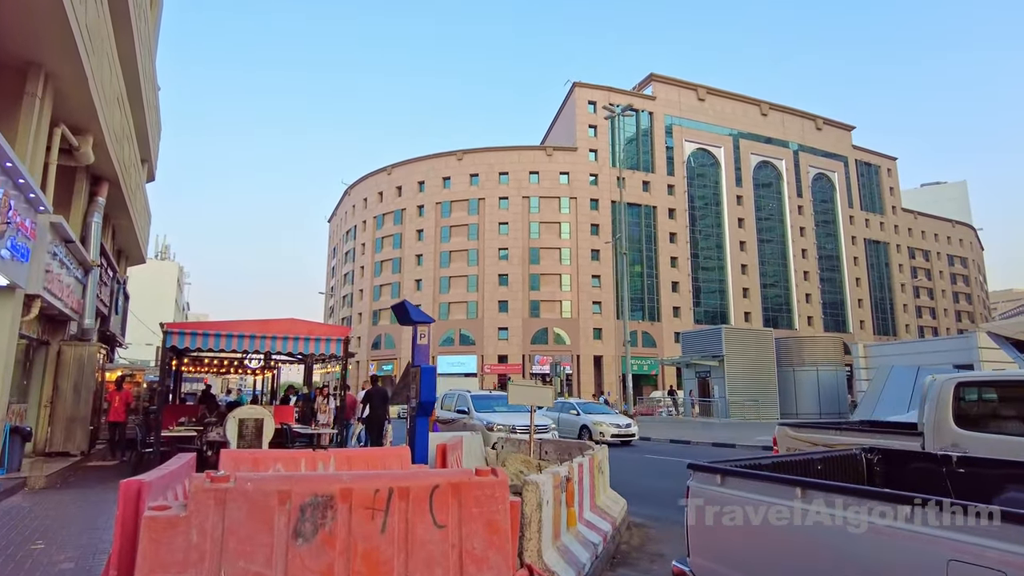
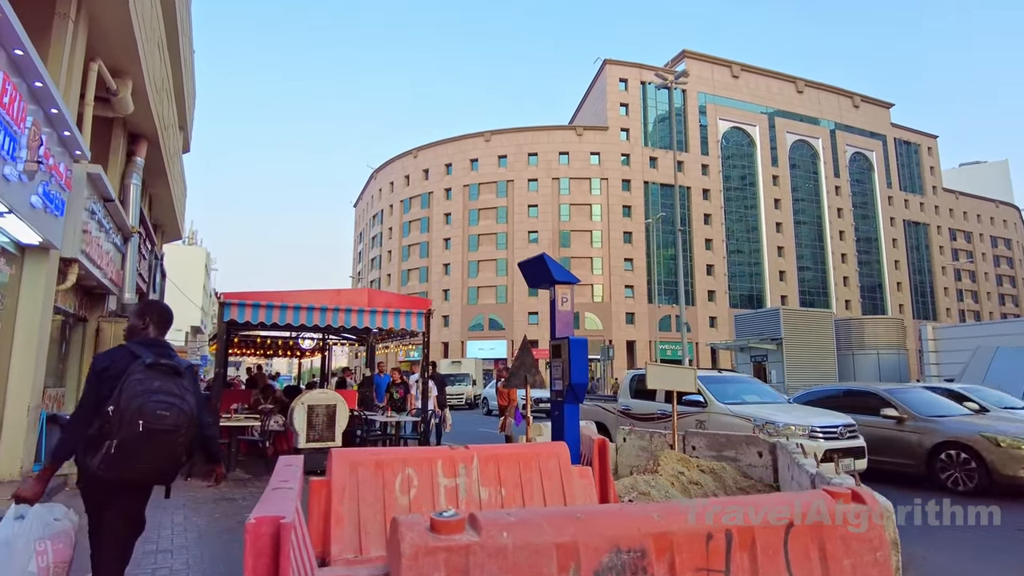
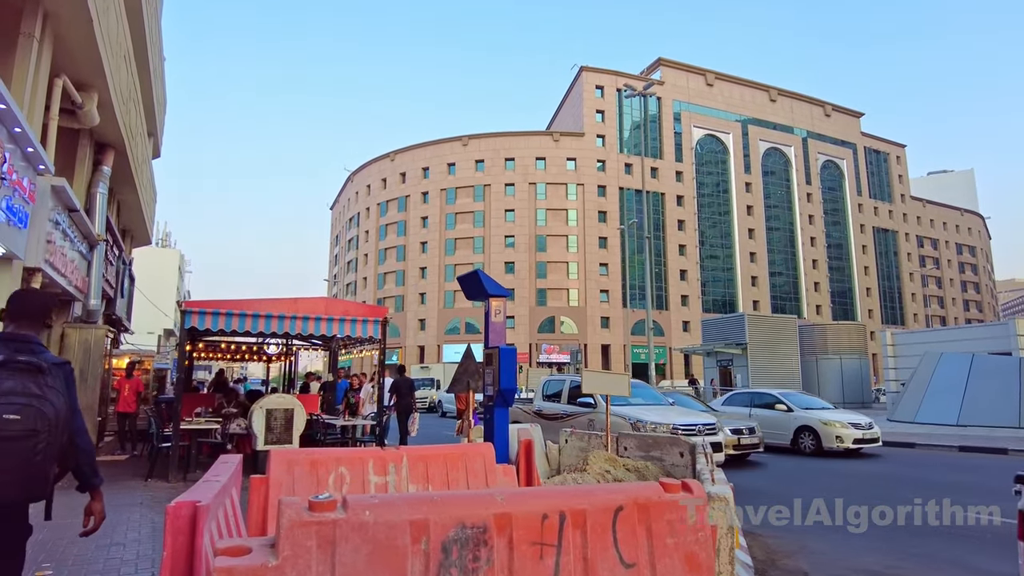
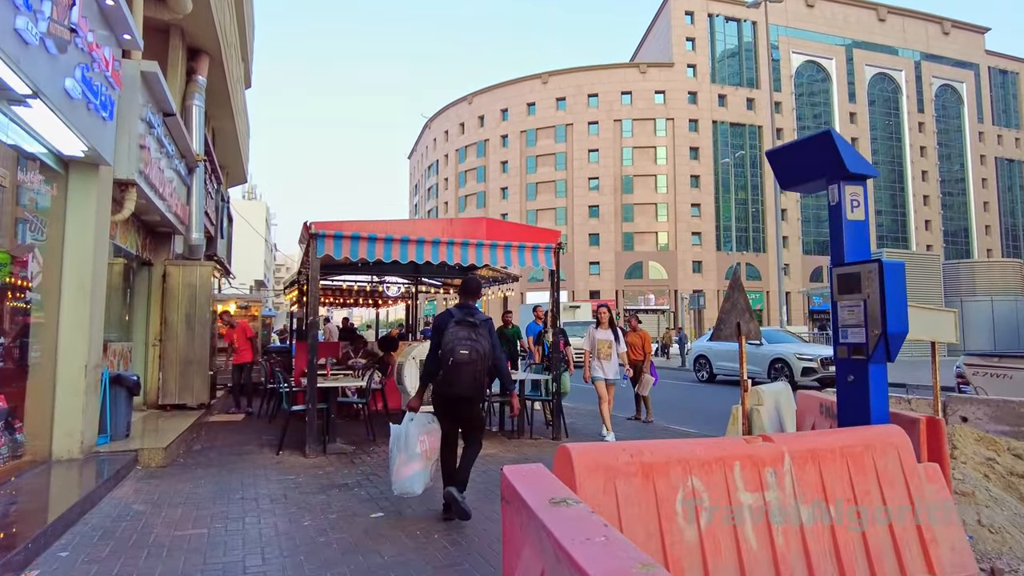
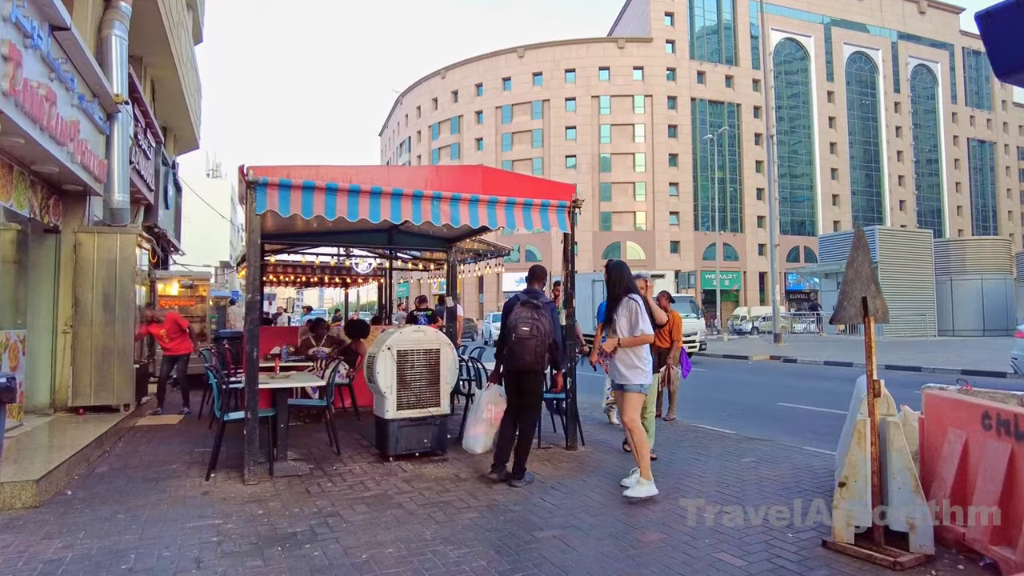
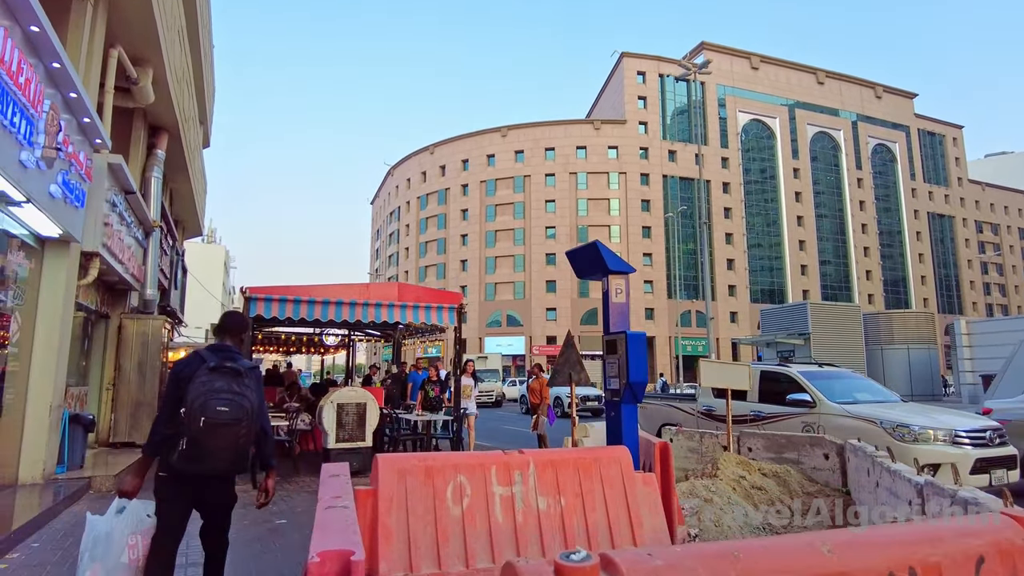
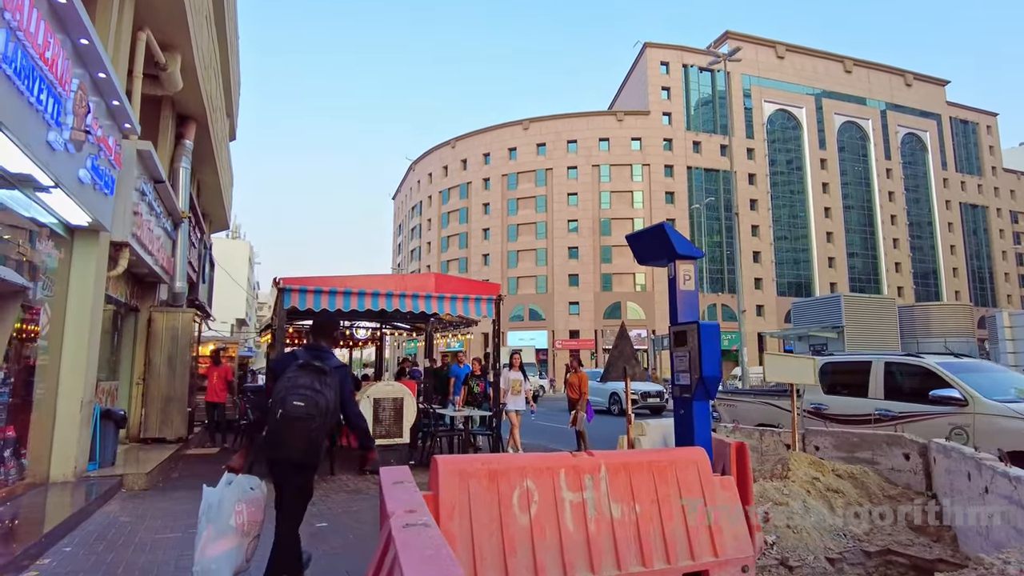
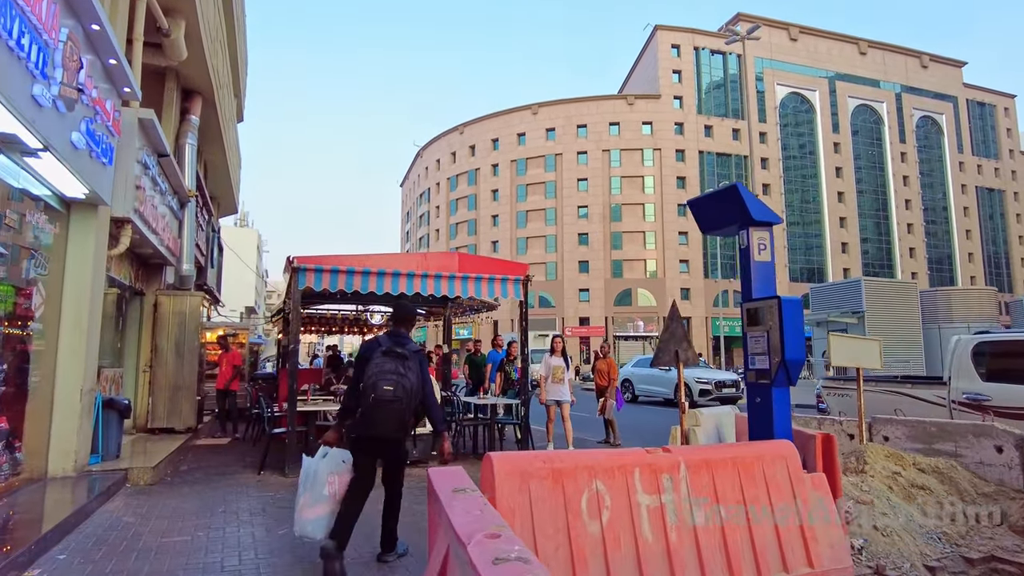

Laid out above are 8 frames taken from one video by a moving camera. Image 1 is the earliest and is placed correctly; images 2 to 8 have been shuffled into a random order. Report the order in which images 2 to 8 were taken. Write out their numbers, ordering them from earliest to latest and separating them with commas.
3, 2, 6, 7, 8, 4, 5
